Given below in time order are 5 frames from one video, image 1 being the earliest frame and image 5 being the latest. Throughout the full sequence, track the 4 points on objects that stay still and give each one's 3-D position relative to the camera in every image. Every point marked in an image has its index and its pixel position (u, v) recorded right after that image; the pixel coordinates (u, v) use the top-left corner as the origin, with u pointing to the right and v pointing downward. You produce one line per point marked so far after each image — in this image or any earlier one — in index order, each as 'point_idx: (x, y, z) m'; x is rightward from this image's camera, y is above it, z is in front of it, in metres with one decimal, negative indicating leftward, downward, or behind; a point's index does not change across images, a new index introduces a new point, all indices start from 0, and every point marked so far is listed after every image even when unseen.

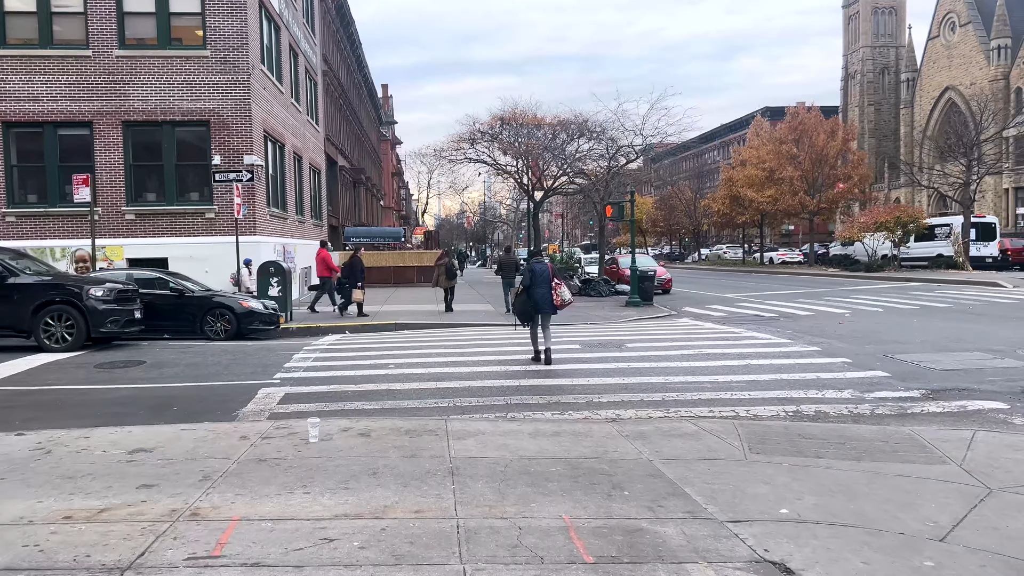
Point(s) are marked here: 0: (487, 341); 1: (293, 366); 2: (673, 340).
0: (-0.5, -0.9, +14.5) m
1: (-2.9, -1.0, +10.9) m
2: (+2.6, -0.8, +13.5) m
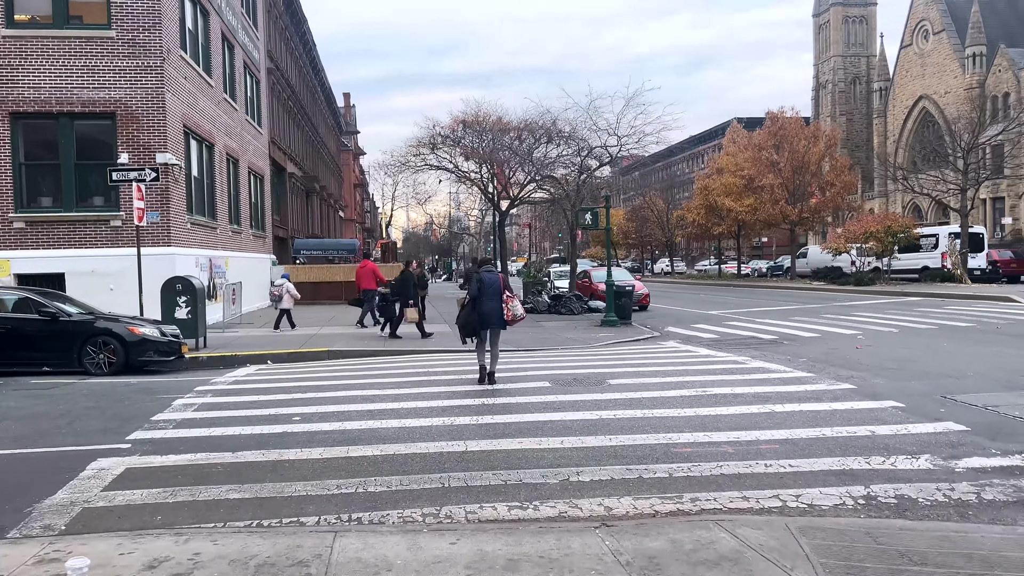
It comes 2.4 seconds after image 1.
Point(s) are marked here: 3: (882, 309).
0: (-1.2, -1.2, +11.8) m
1: (-3.5, -1.3, +8.1) m
2: (+2.0, -1.1, +11.0) m
3: (+9.1, -0.5, +20.0) m
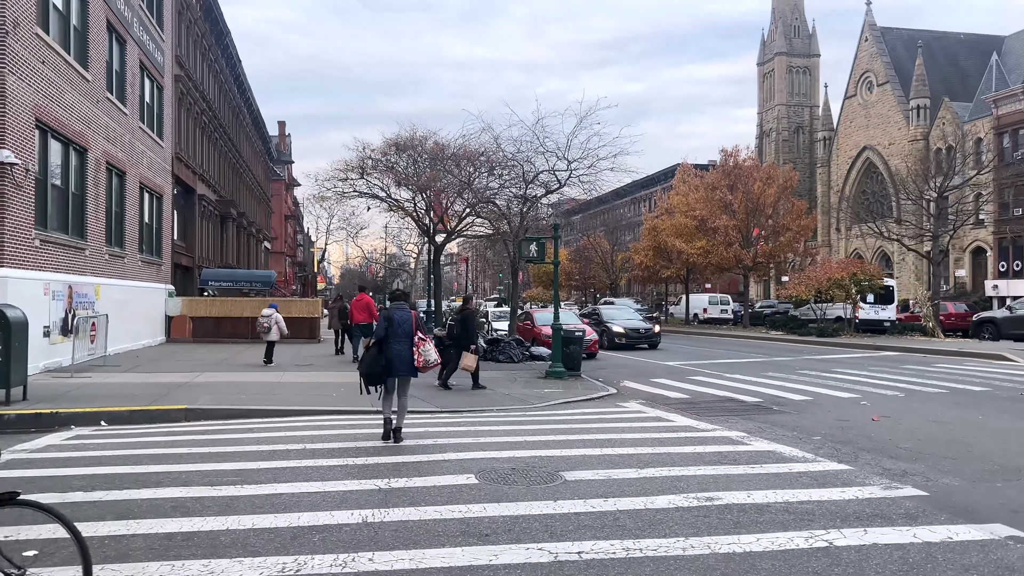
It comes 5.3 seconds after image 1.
0: (-2.1, -1.6, +8.6) m
1: (-4.1, -1.5, +4.7) m
2: (+1.2, -1.6, +7.9) m
3: (+7.6, -1.7, +17.4) m
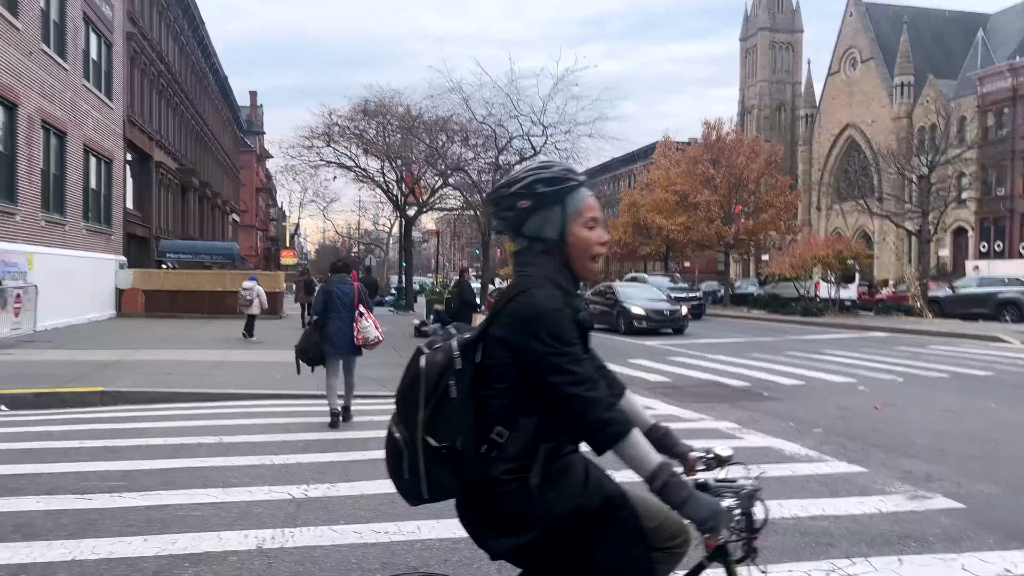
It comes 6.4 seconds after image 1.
0: (-2.4, -1.3, +7.3) m
1: (-4.4, -1.2, +3.4) m
2: (+0.8, -1.3, +6.8) m
3: (+7.0, -1.2, +16.5) m
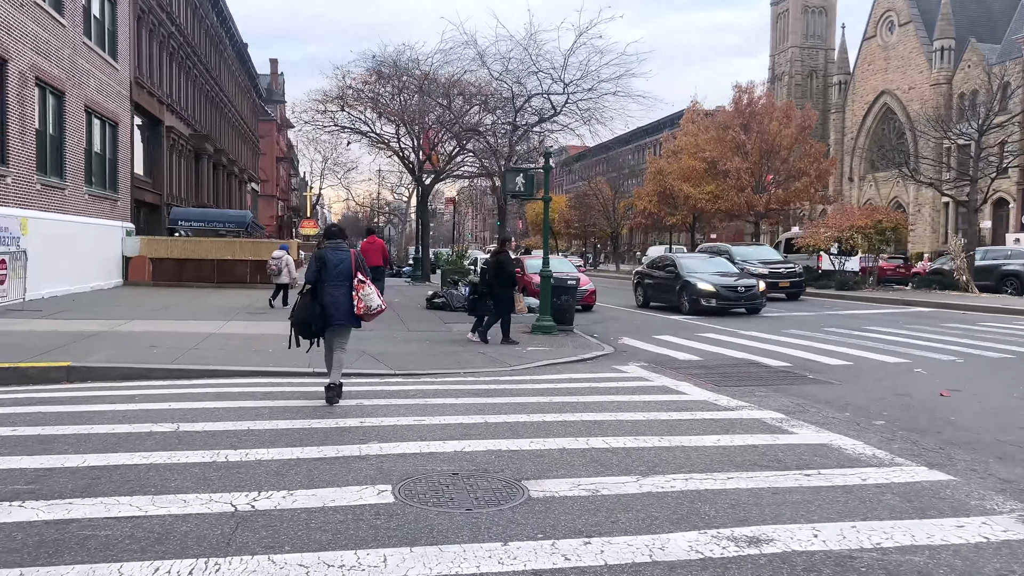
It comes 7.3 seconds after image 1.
0: (-2.4, -1.0, +6.4) m
1: (-4.4, -1.1, +2.5) m
2: (+0.9, -1.1, +5.8) m
3: (+7.3, -0.6, +15.2) m
